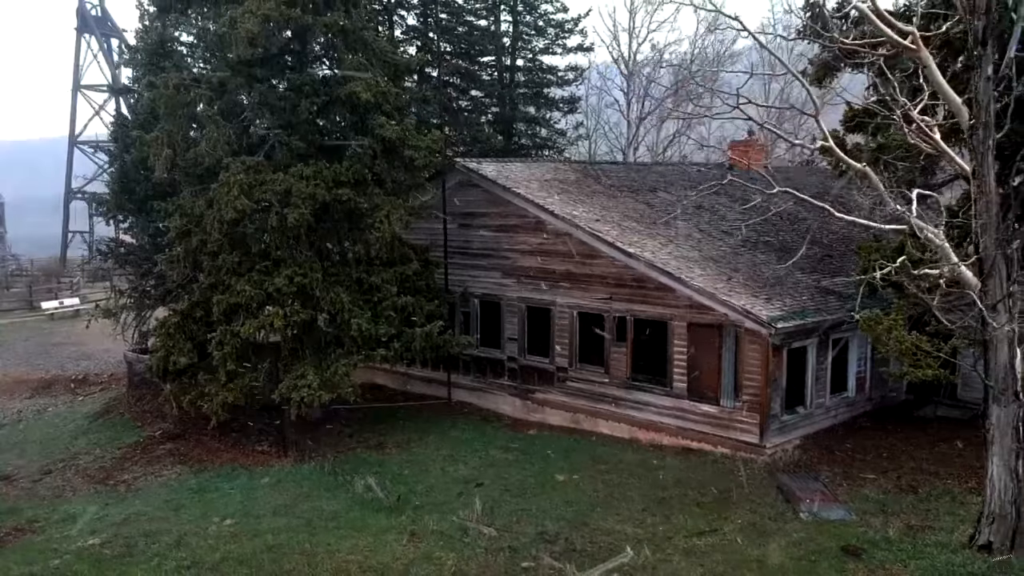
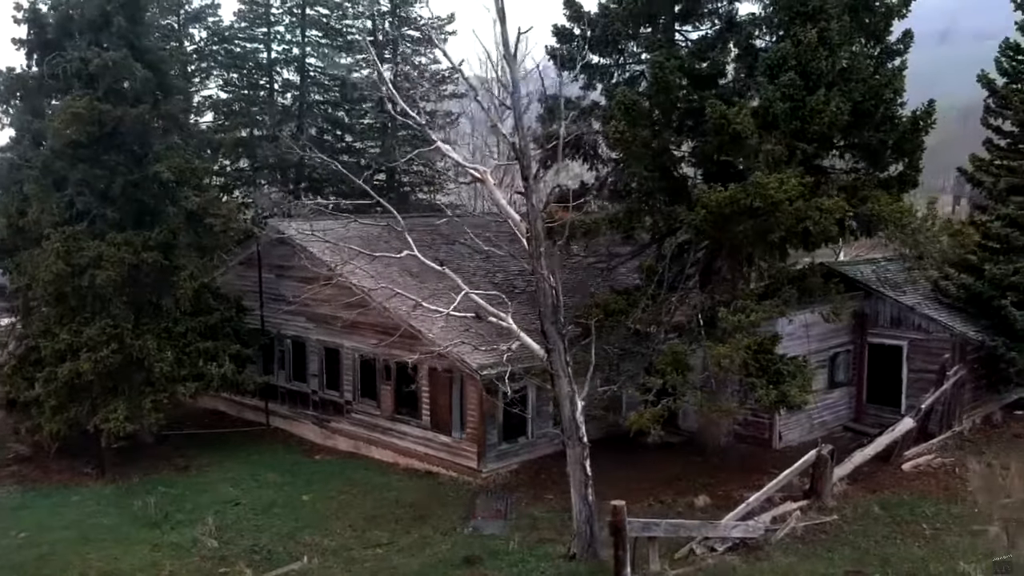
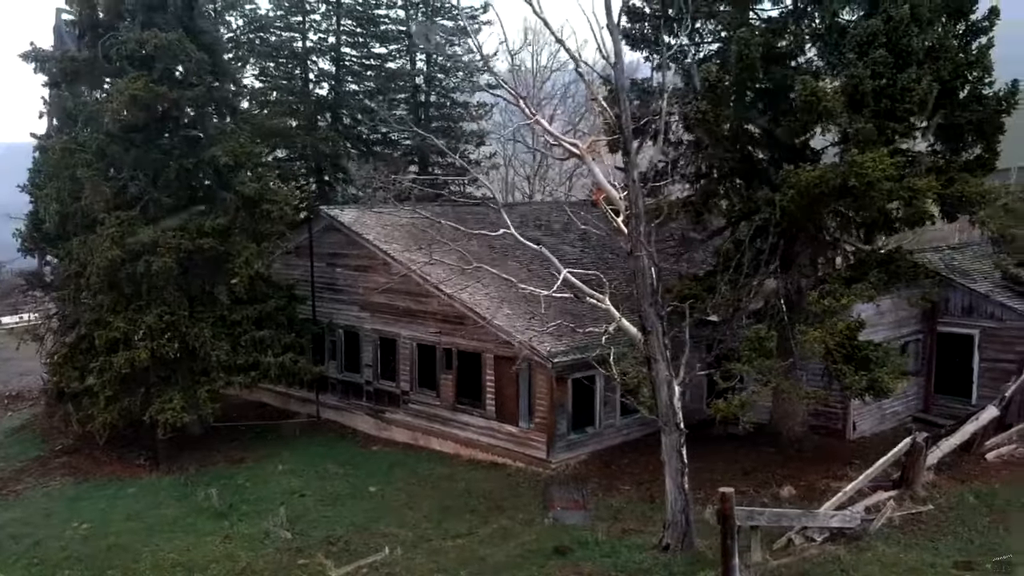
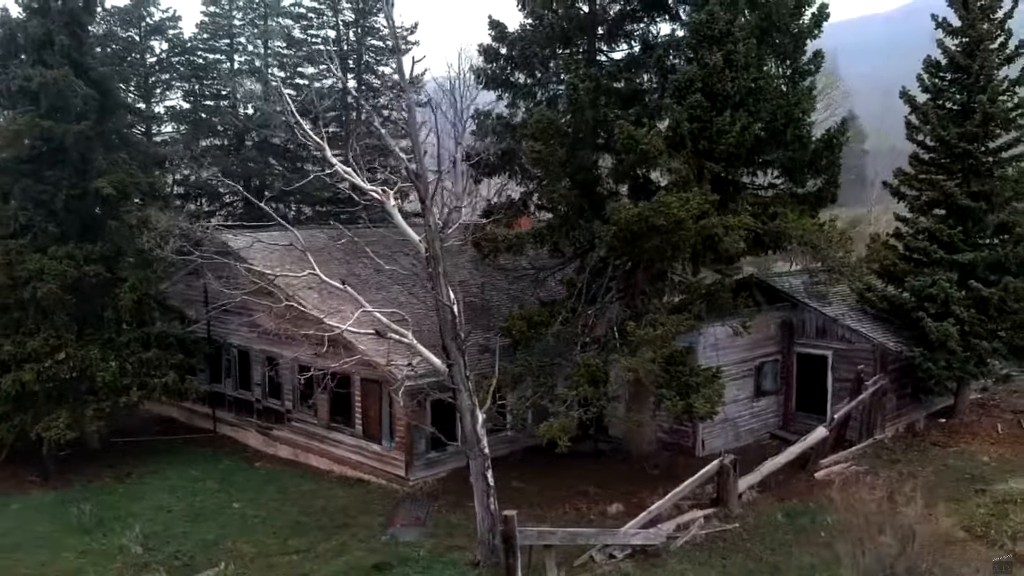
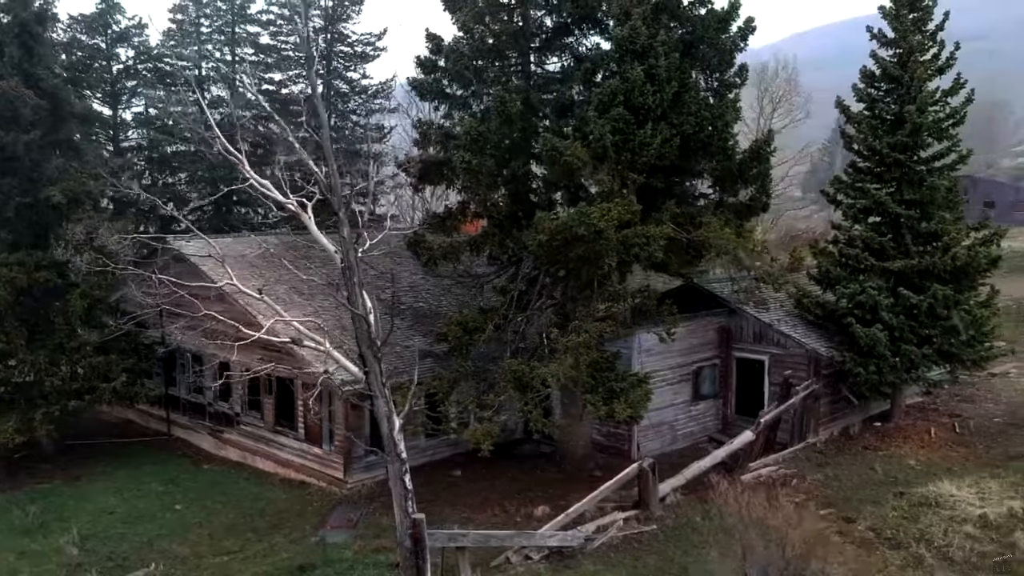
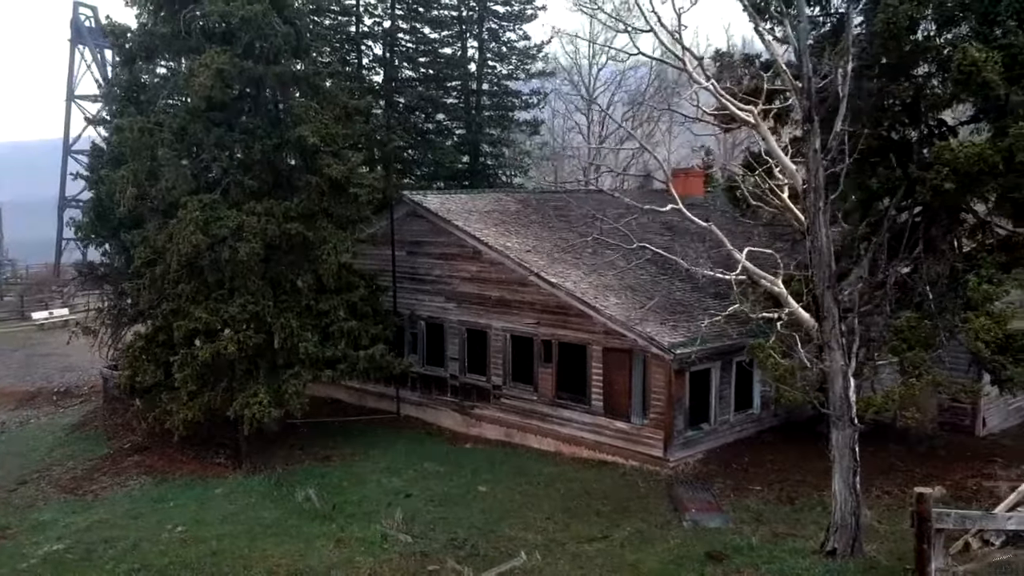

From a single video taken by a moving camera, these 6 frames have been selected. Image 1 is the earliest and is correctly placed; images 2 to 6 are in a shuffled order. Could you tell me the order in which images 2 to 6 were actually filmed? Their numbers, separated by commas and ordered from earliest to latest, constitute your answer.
6, 3, 2, 4, 5
